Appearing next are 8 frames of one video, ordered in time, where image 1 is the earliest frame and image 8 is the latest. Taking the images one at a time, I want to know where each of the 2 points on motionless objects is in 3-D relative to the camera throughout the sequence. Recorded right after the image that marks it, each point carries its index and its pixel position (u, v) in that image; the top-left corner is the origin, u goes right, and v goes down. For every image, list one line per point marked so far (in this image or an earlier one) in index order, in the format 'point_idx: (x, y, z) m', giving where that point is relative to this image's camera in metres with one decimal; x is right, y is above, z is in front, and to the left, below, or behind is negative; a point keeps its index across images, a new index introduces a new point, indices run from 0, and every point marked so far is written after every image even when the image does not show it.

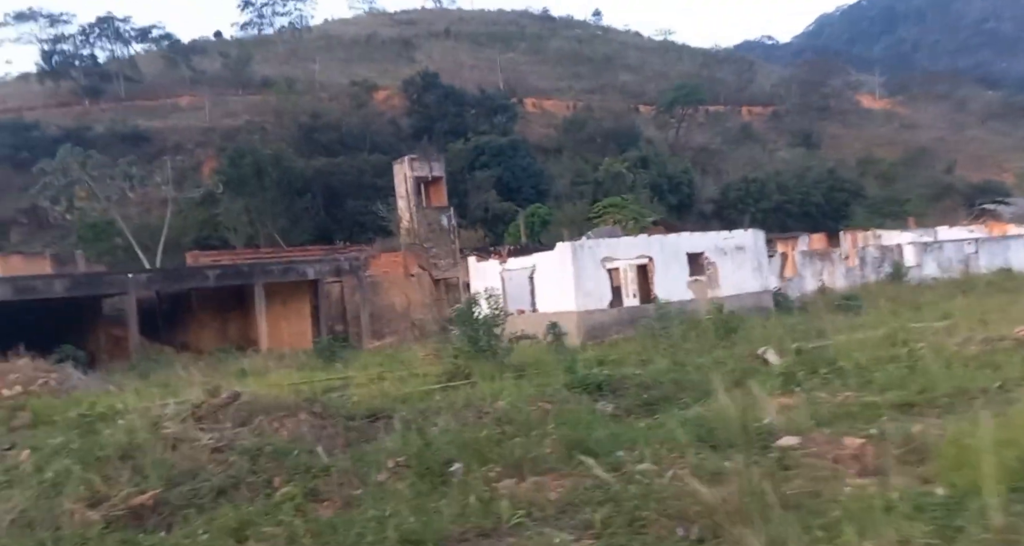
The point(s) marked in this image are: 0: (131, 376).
0: (-7.6, -2.0, +17.5) m
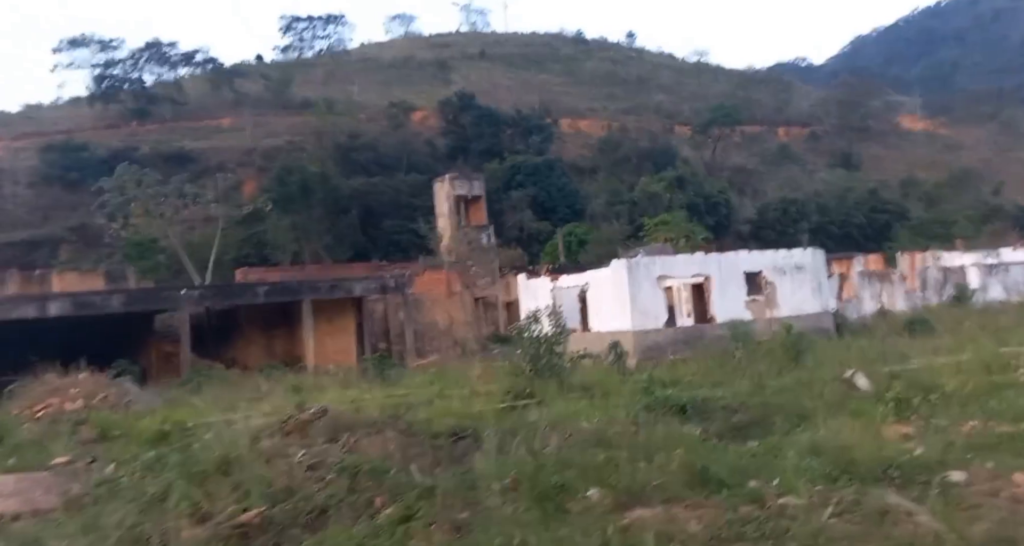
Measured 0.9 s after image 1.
0: (-6.6, -2.4, +17.6) m
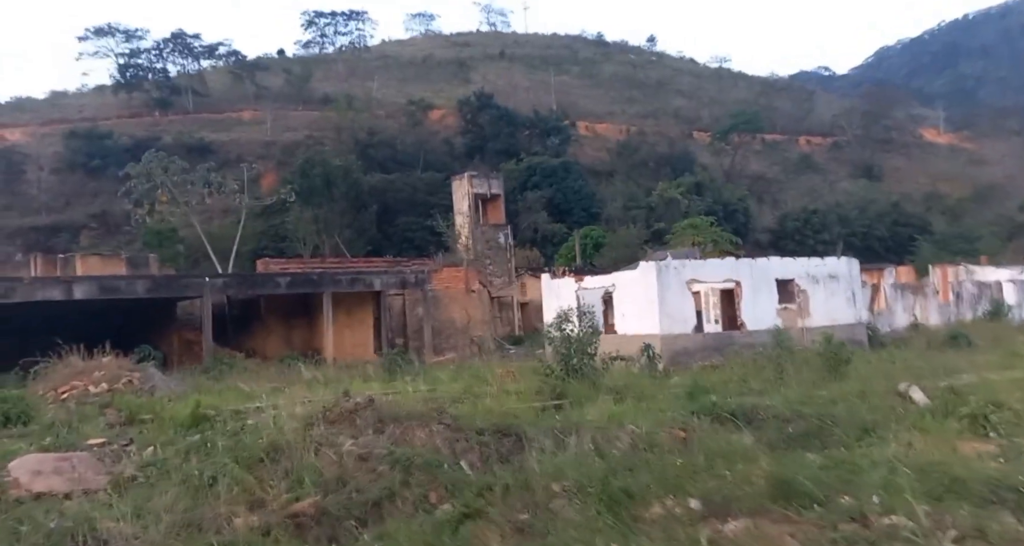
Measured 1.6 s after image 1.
0: (-6.1, -2.1, +17.5) m
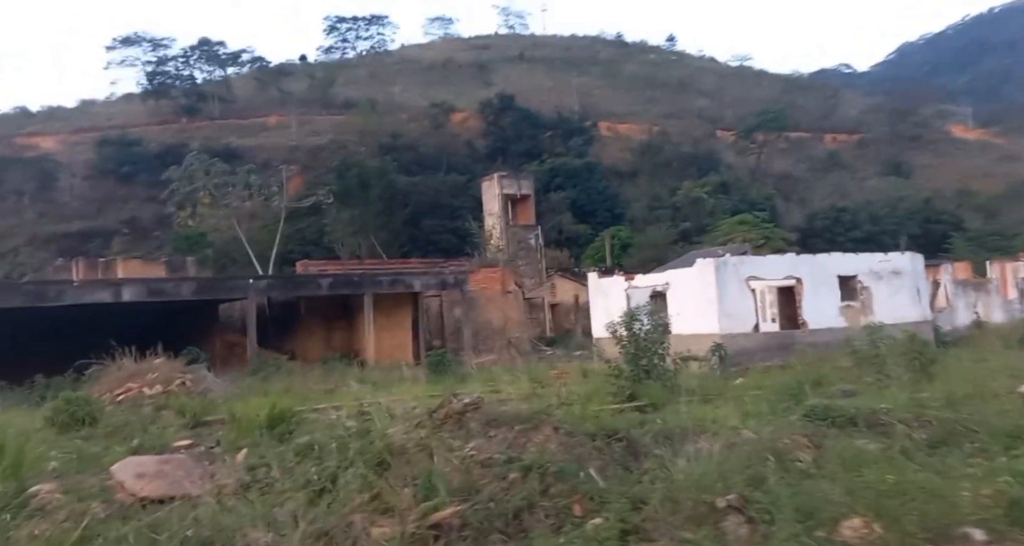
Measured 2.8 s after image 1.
0: (-5.1, -2.2, +17.4) m
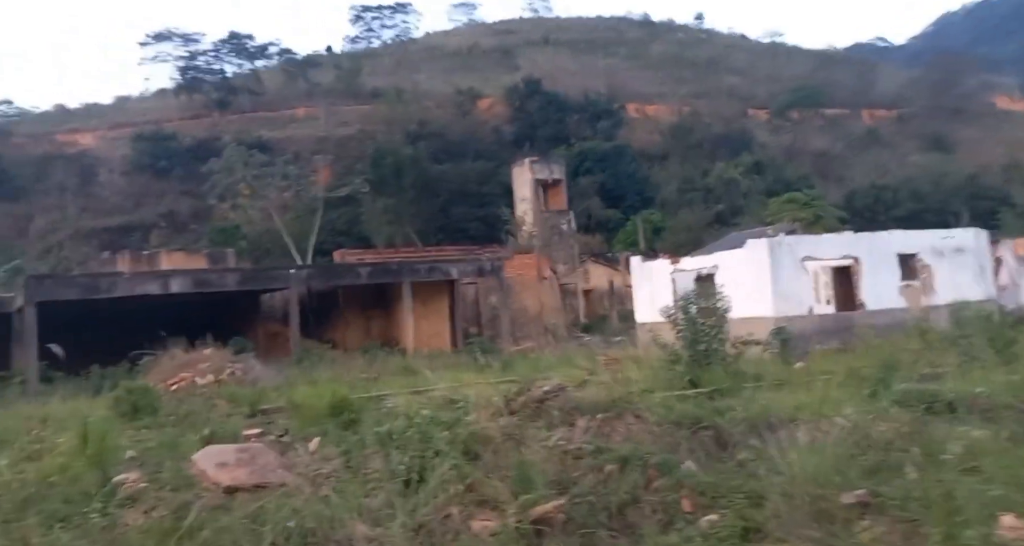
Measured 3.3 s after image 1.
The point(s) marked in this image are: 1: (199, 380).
0: (-4.2, -2.0, +17.3) m
1: (-5.1, -1.8, +14.1) m
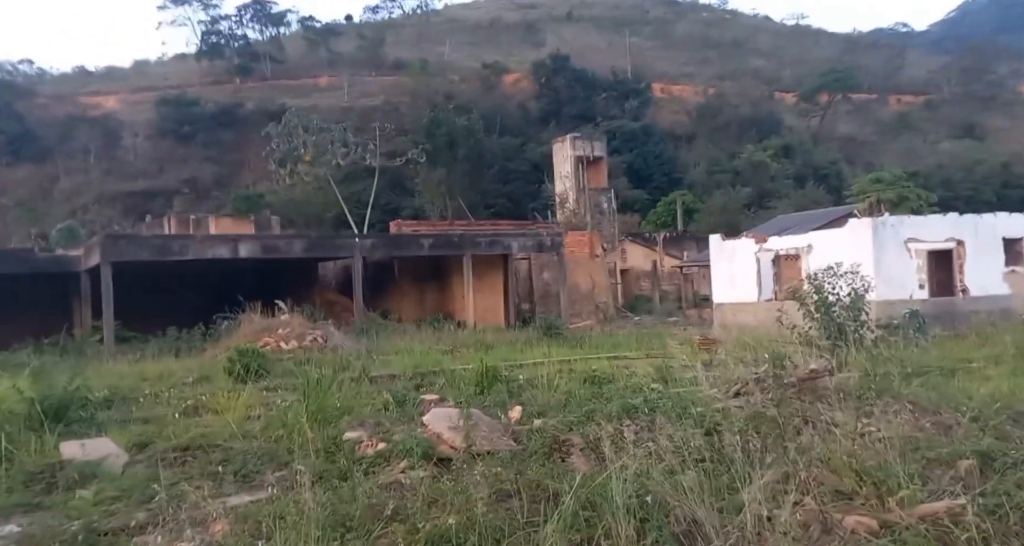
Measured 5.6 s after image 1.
0: (-2.7, -1.3, +17.4) m
1: (-3.6, -1.2, +14.1) m
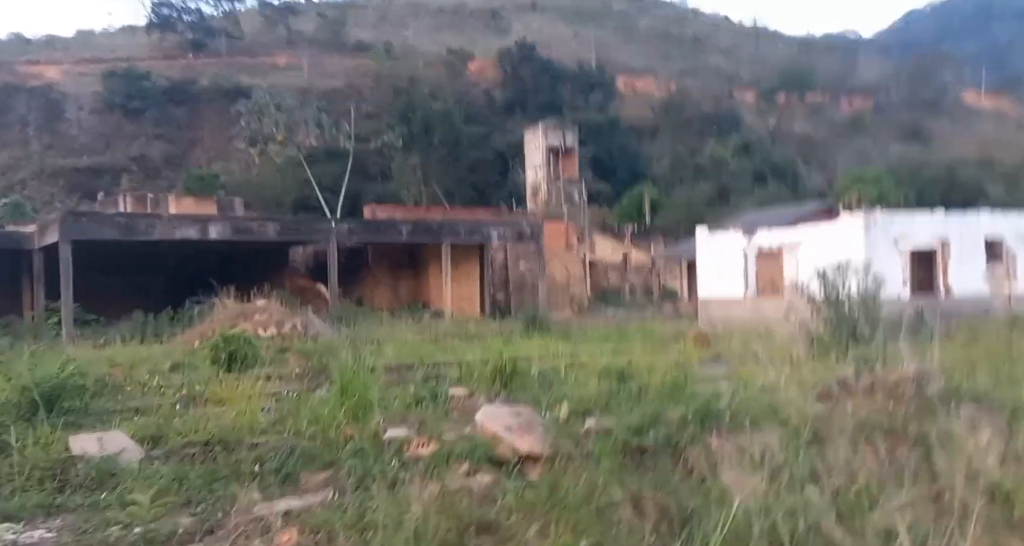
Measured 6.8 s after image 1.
0: (-2.9, -1.1, +16.9) m
1: (-3.7, -0.9, +13.6) m
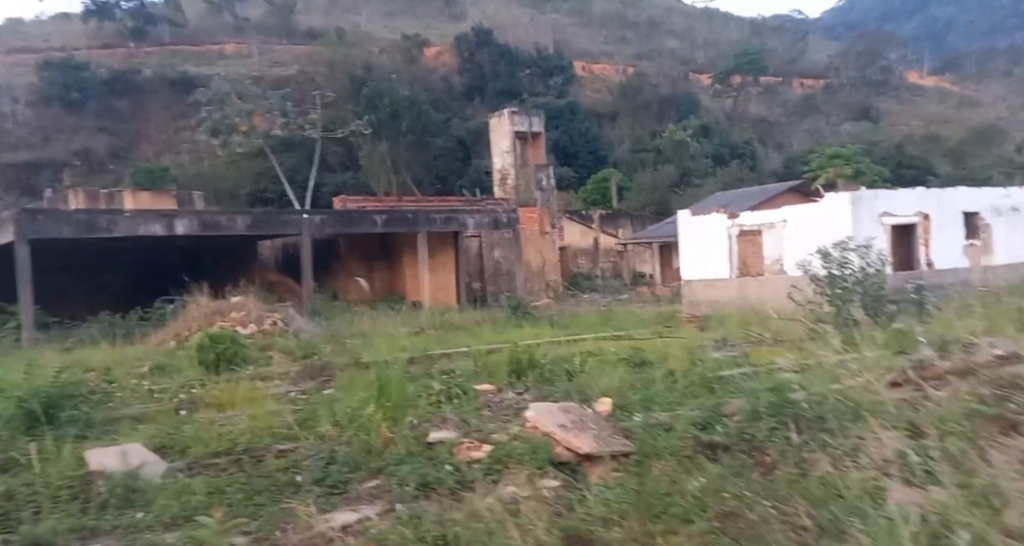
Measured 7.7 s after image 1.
0: (-3.2, -0.9, +16.6) m
1: (-3.9, -0.9, +13.2) m
